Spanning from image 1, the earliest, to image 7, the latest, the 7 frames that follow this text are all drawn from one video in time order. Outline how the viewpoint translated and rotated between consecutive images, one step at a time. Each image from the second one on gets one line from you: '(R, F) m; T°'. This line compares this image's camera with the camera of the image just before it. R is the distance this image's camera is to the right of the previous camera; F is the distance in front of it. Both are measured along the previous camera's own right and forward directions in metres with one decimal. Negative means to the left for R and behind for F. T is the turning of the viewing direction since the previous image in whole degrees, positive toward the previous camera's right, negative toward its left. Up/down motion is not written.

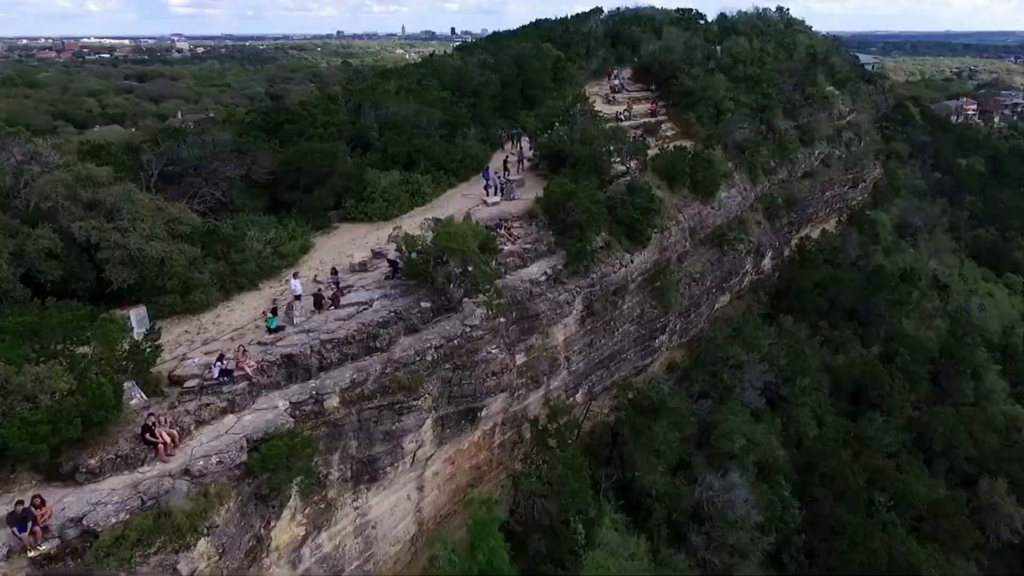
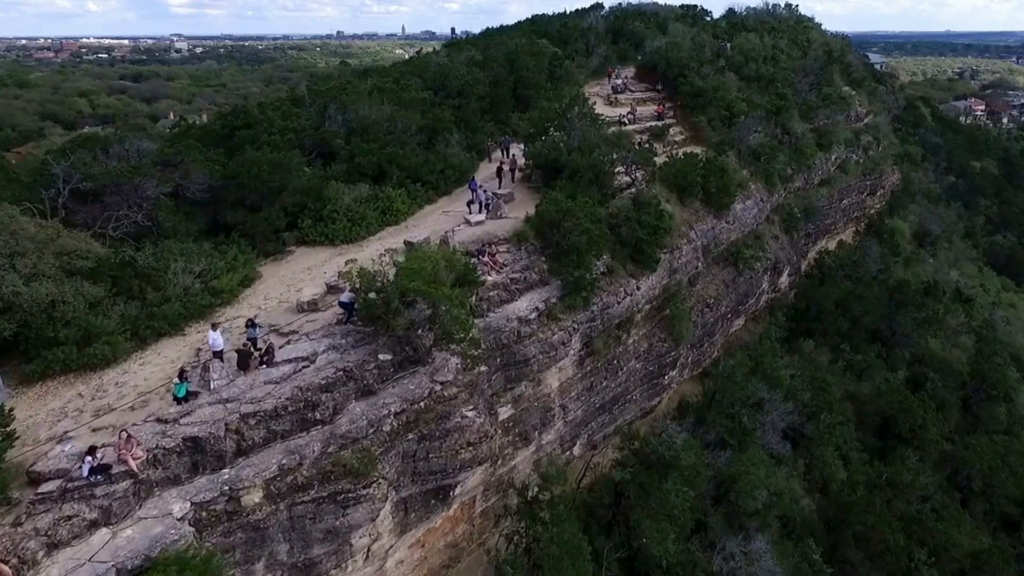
(+0.2, +3.2) m; 0°
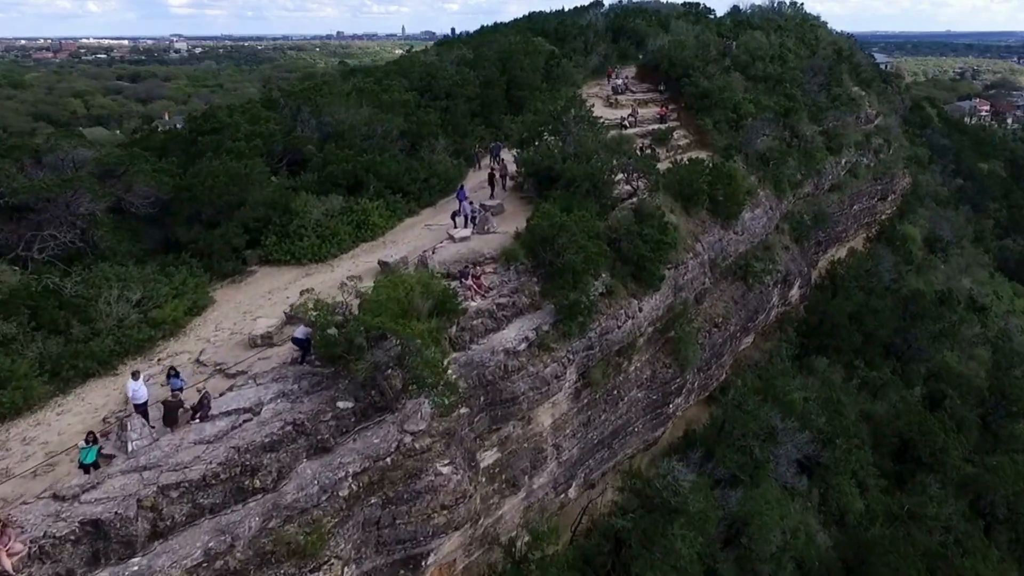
(+0.2, +1.9) m; 0°
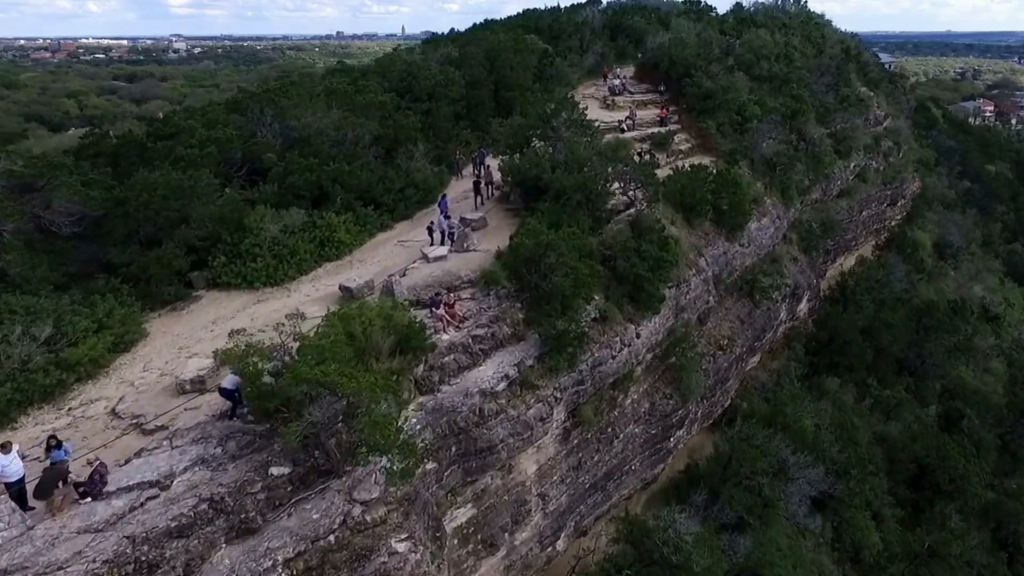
(+0.3, +1.9) m; 0°
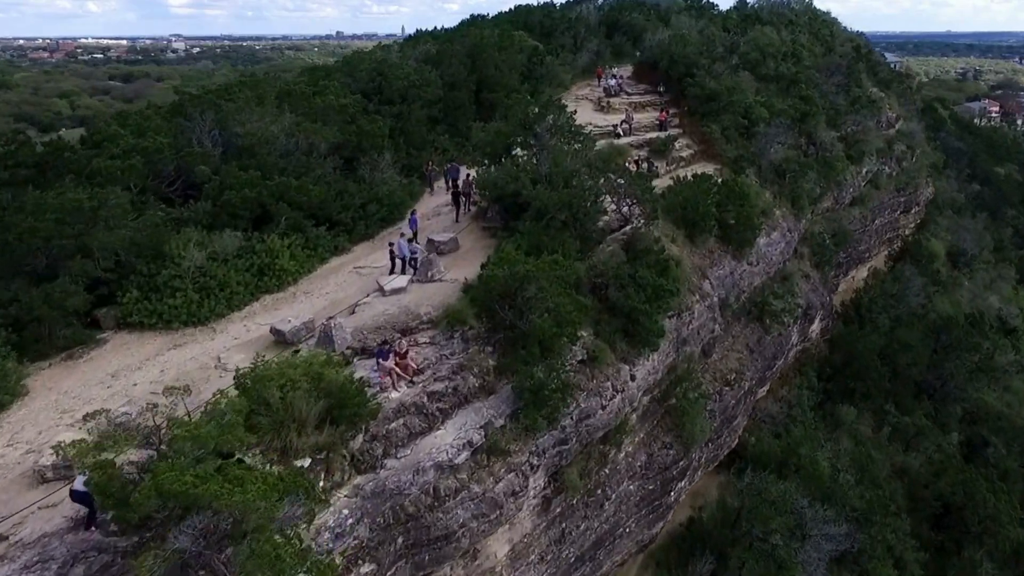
(+0.3, +2.4) m; 0°
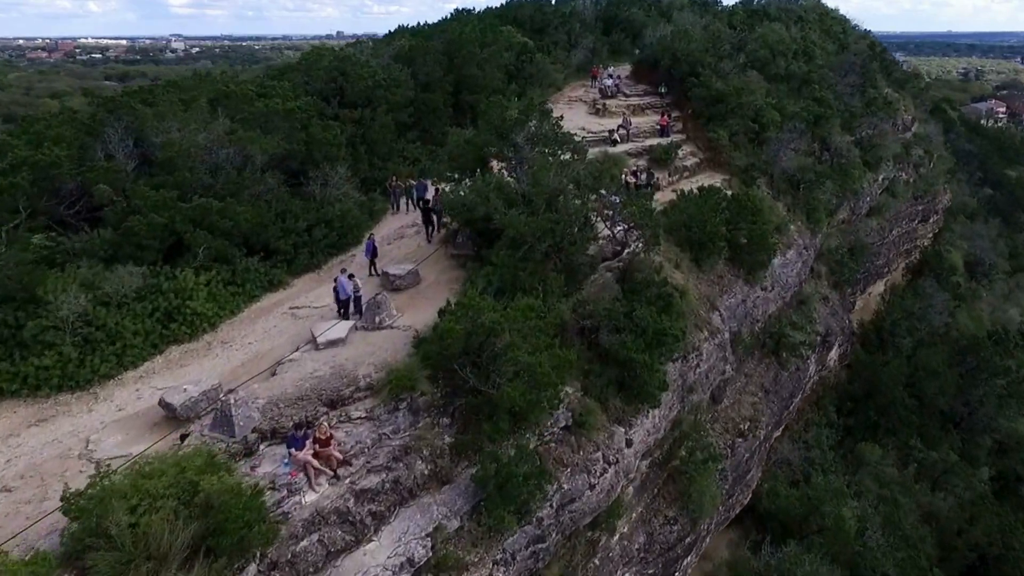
(+0.3, +2.6) m; 0°
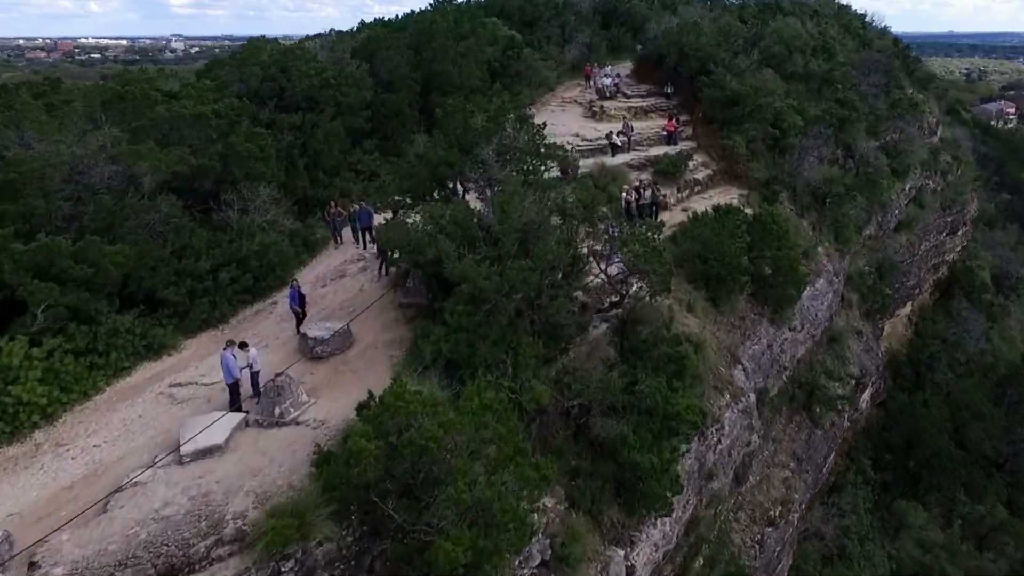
(+0.3, +3.2) m; 0°
